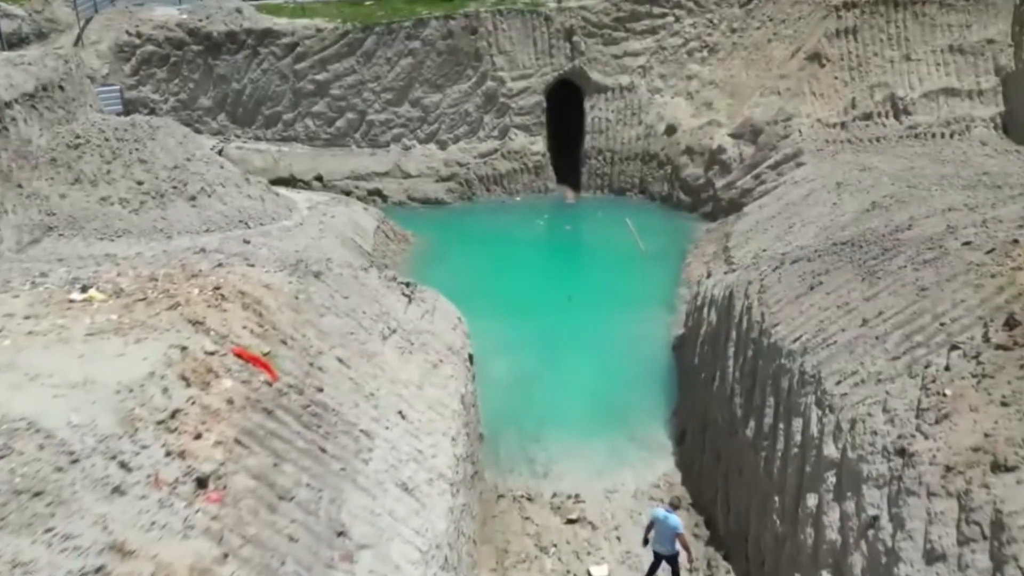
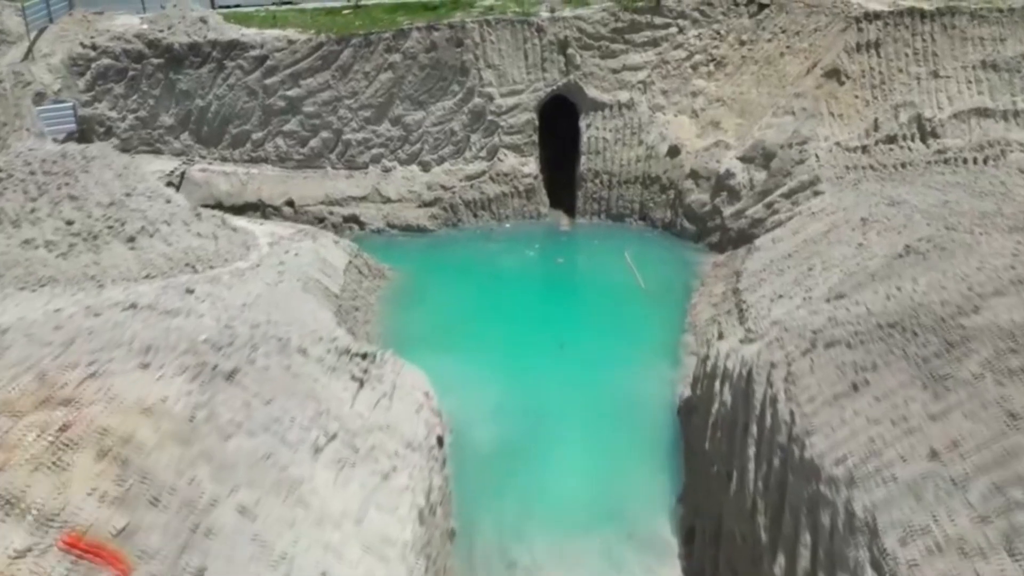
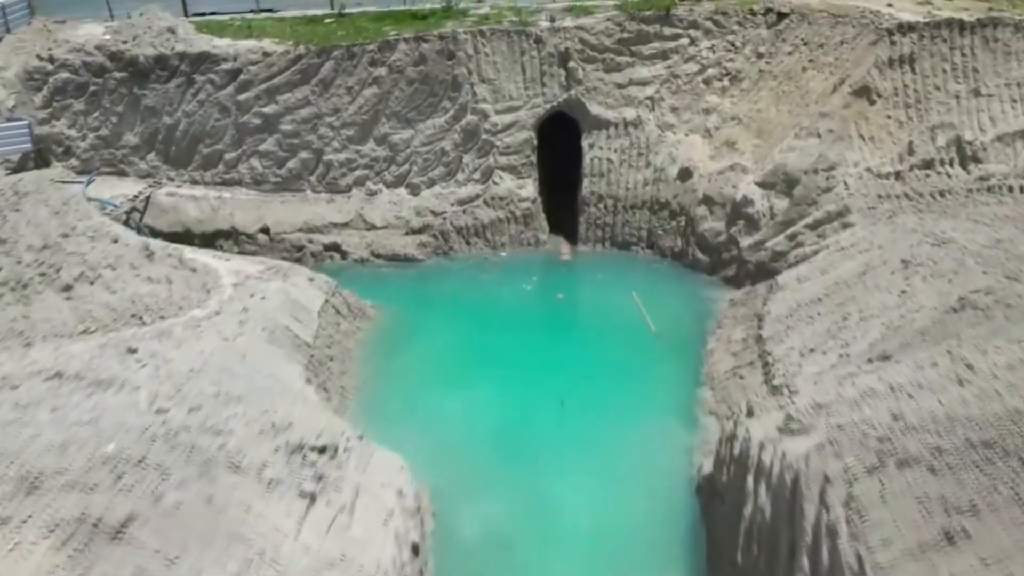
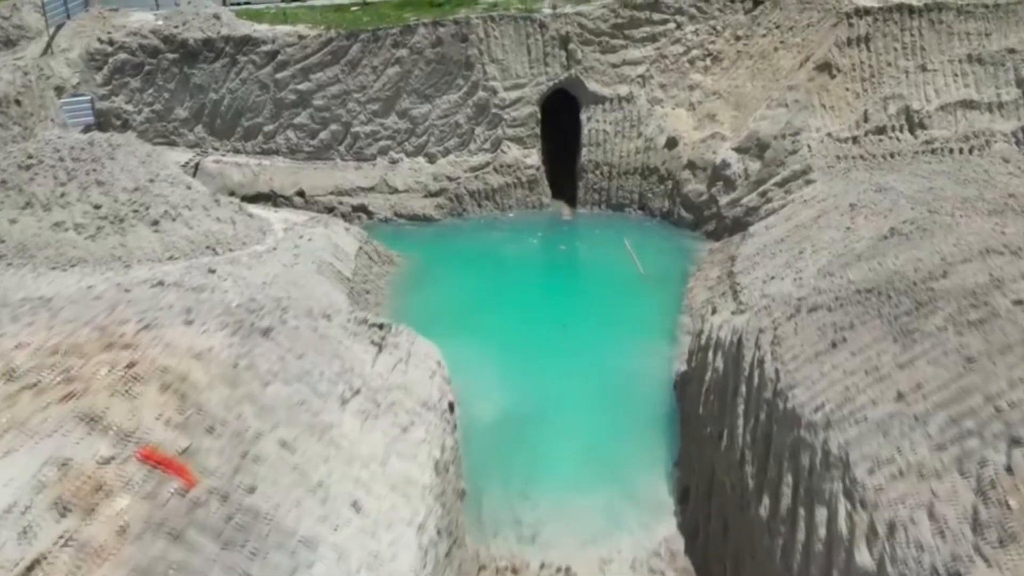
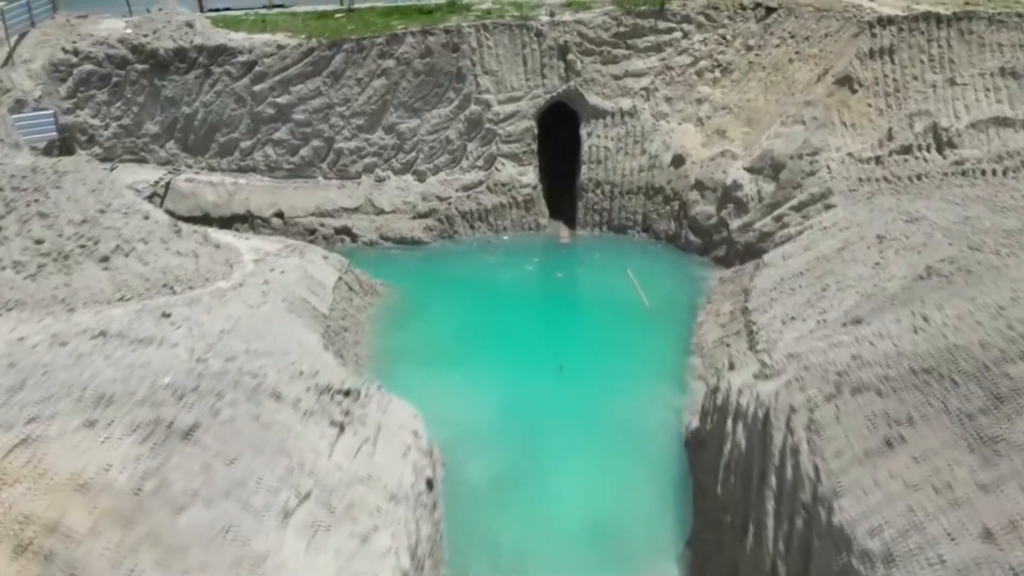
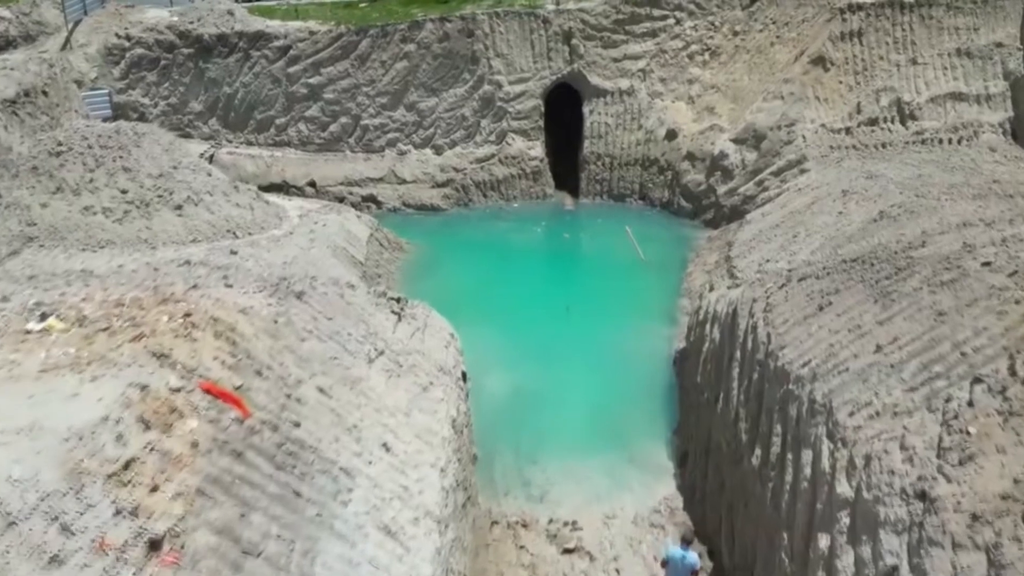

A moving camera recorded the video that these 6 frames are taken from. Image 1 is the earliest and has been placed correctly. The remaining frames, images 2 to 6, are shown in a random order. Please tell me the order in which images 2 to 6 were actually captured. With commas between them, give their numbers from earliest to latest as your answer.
6, 4, 2, 5, 3
